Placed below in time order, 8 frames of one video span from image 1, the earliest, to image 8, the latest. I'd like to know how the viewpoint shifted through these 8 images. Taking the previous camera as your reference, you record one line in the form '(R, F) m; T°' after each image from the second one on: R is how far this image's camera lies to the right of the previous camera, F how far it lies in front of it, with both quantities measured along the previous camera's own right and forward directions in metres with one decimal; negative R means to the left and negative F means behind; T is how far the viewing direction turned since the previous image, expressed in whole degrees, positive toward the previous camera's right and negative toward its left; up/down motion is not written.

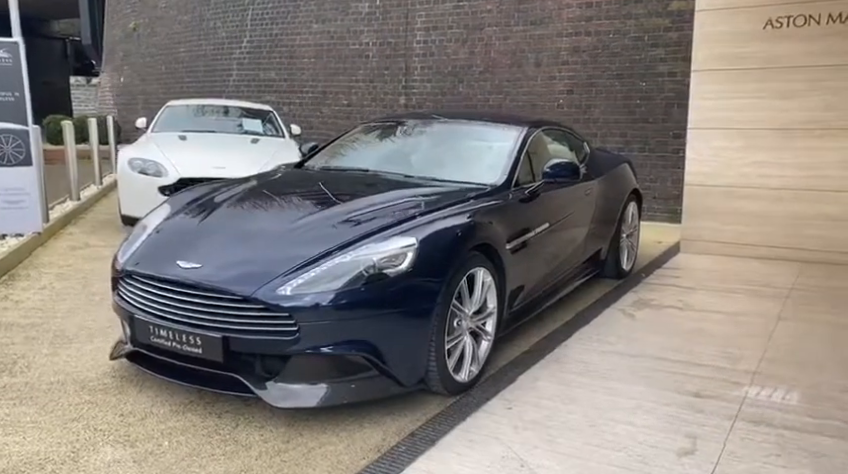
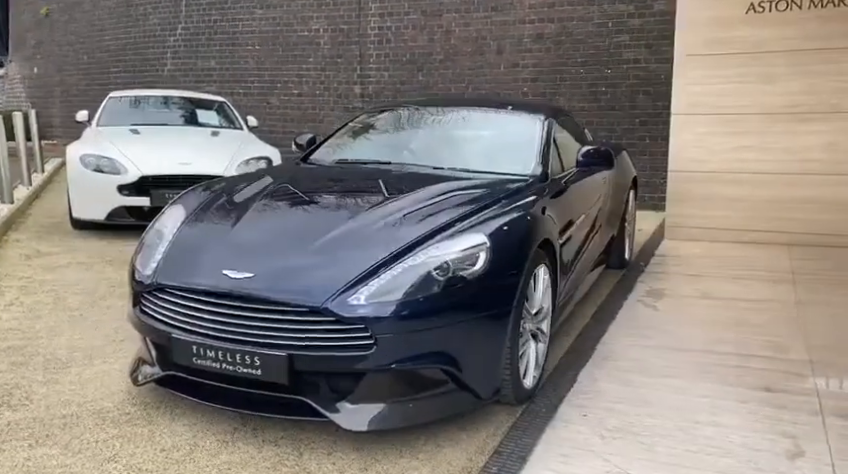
(-0.5, +0.3) m; +6°
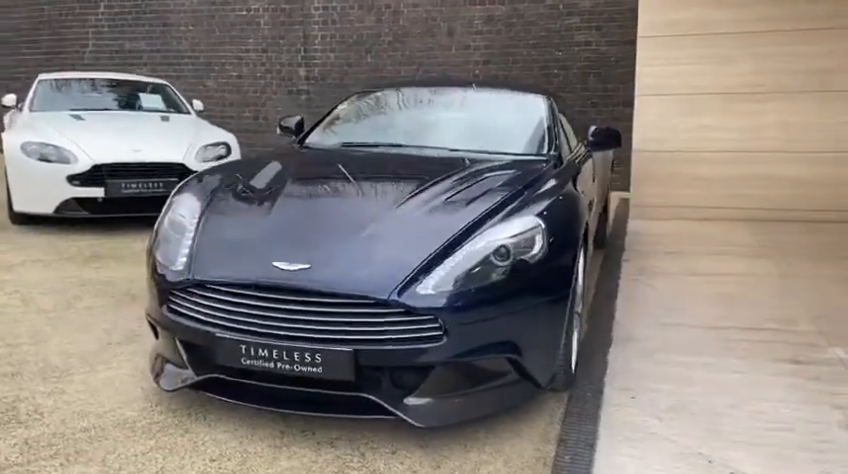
(-0.5, +0.1) m; +7°
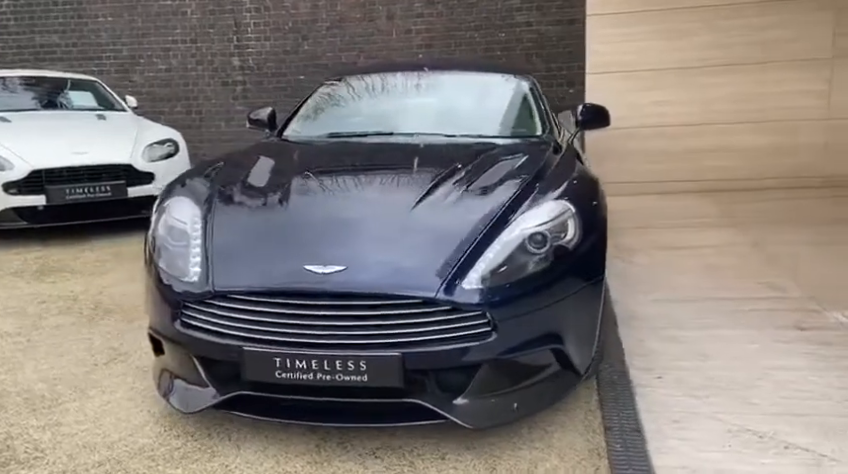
(-0.3, +0.1) m; +6°
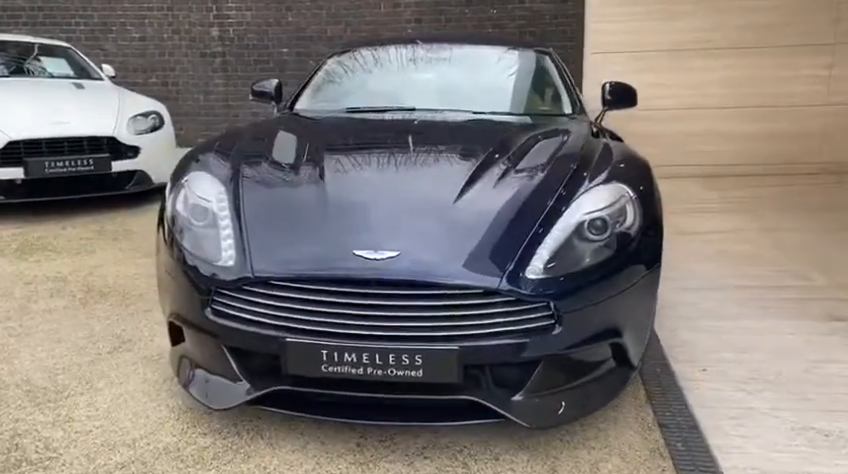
(-0.3, +0.2) m; +3°
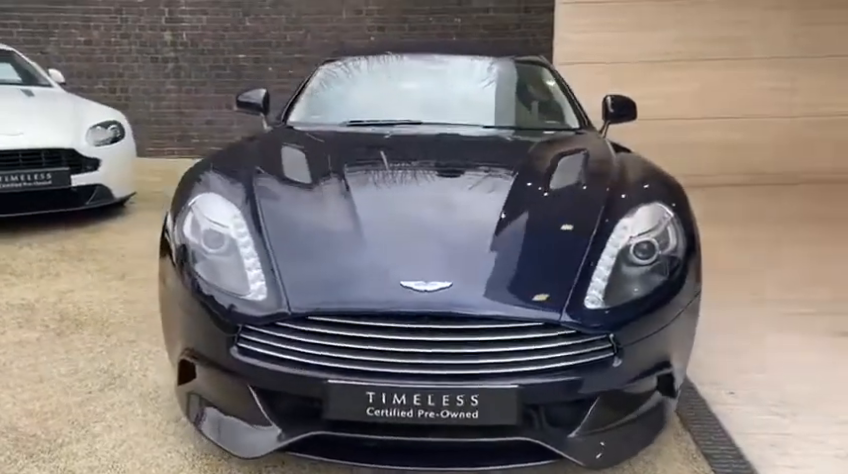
(-0.3, +0.1) m; +5°
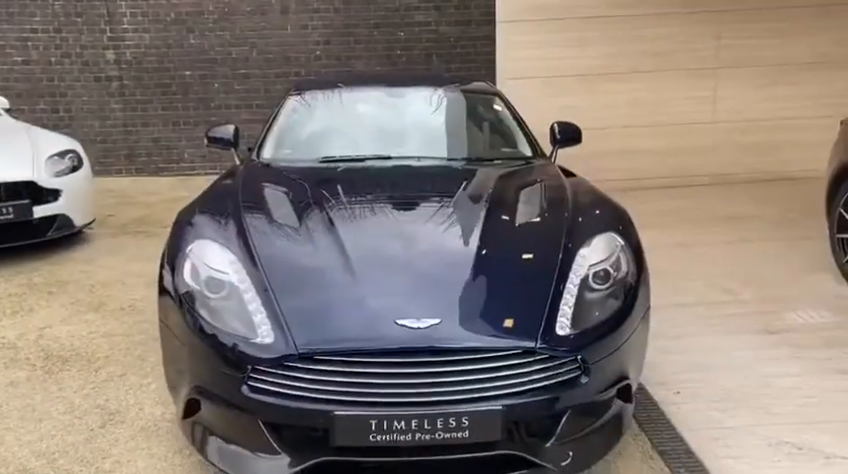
(-0.1, -0.2) m; +5°
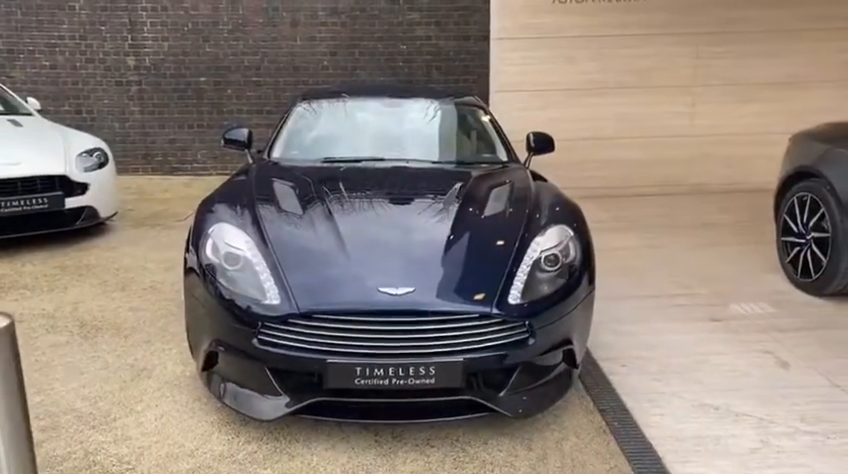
(+0.1, -0.5) m; 0°
